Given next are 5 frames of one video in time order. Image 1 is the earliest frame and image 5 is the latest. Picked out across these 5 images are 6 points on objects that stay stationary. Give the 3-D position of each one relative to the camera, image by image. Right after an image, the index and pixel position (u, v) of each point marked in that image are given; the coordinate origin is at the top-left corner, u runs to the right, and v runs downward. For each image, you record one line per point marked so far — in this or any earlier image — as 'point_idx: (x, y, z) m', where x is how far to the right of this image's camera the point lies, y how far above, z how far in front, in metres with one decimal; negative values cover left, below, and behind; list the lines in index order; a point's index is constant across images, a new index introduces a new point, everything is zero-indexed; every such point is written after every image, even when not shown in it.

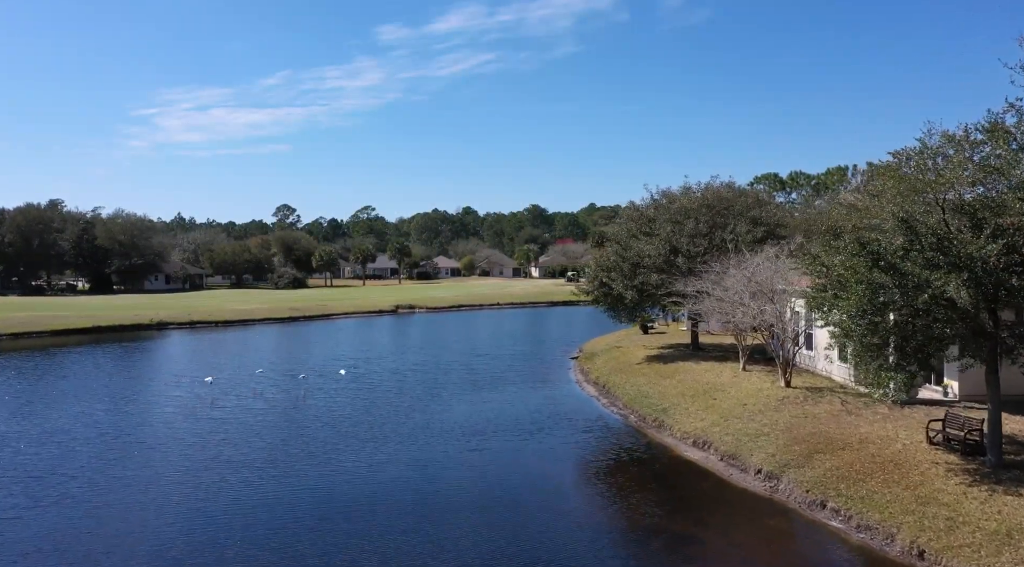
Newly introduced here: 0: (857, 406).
0: (+7.0, -2.5, +17.2) m
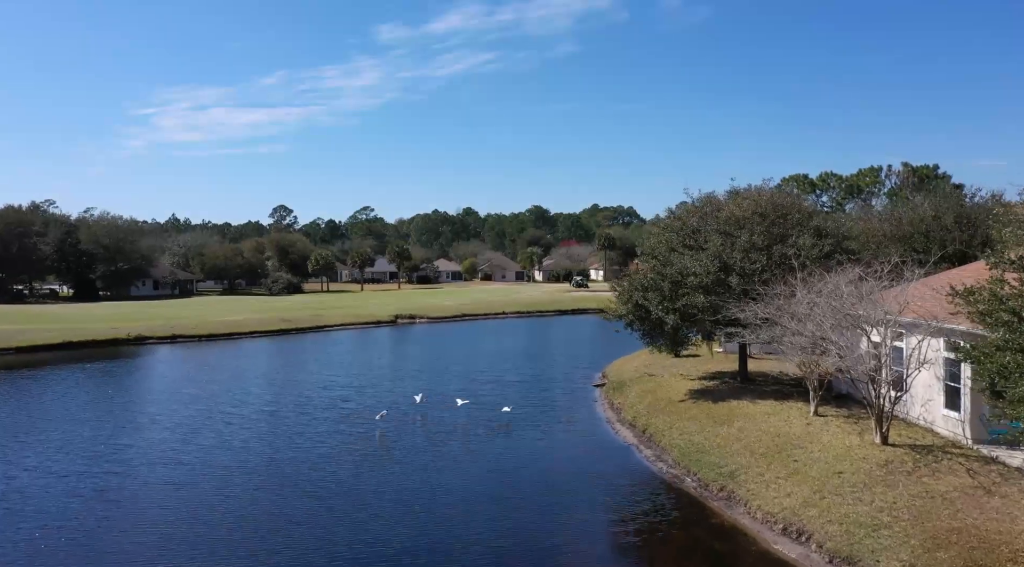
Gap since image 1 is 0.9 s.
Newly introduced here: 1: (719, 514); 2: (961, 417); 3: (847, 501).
0: (+7.5, -3.0, +13.3) m
1: (+3.4, -3.8, +14.1) m
2: (+8.2, -2.4, +15.5) m
3: (+5.0, -3.3, +12.9) m
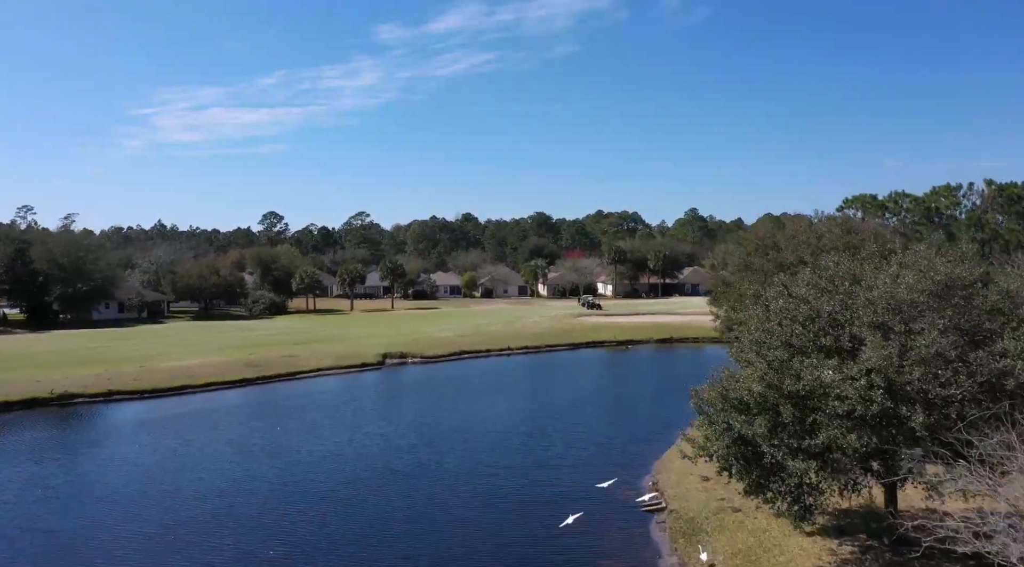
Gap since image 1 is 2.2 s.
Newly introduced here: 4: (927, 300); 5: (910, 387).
0: (+7.9, -5.0, +5.1) m
1: (+3.9, -5.8, +5.9) m
2: (+8.6, -4.4, +7.3) m
3: (+5.5, -5.3, +4.7) m
4: (+6.7, -0.3, +13.8) m
5: (+5.9, -1.5, +12.7) m
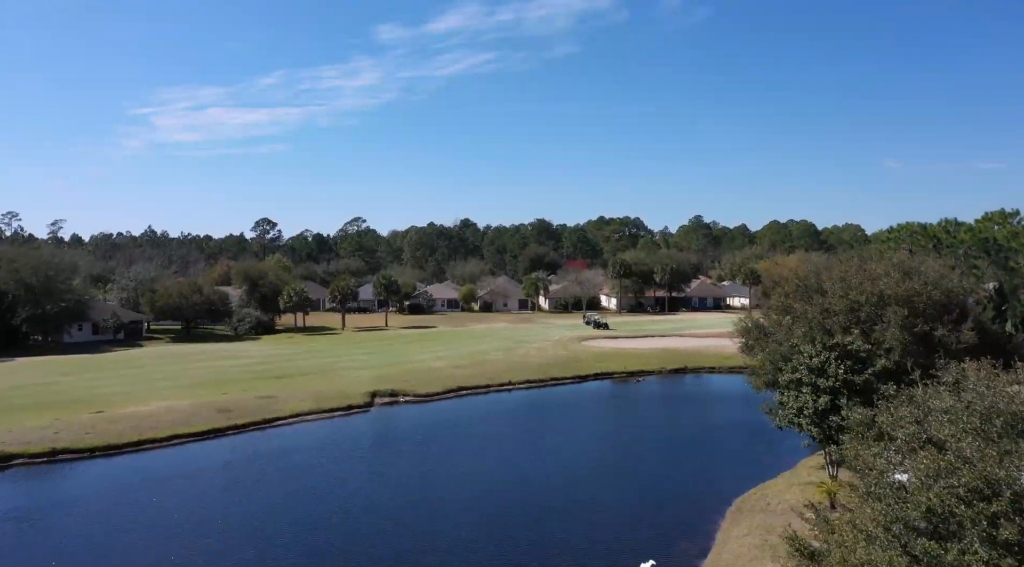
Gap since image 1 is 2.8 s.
0: (+8.1, -6.7, +0.4) m
1: (+4.0, -7.5, +1.2) m
2: (+8.8, -6.1, +2.6) m
3: (+5.6, -7.0, 0.0) m
4: (+6.8, -2.0, +9.1) m
5: (+6.0, -3.2, +8.0) m
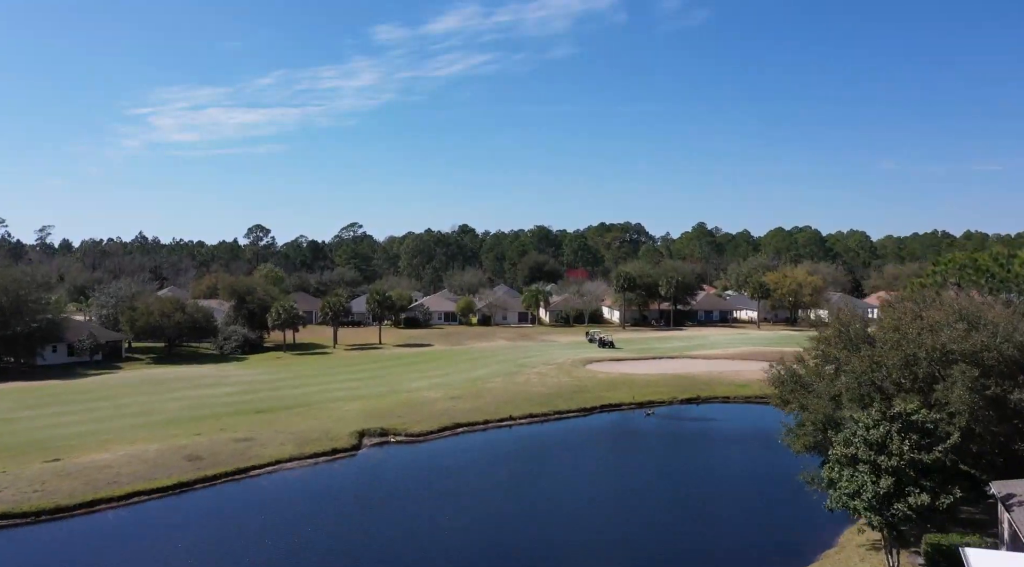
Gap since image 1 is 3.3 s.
0: (+8.2, -8.1, -3.5) m
1: (+4.1, -8.9, -2.7) m
2: (+8.9, -7.6, -1.2) m
3: (+5.8, -8.4, -3.9) m
4: (+7.0, -3.4, +5.2) m
5: (+6.1, -4.7, +4.1) m
